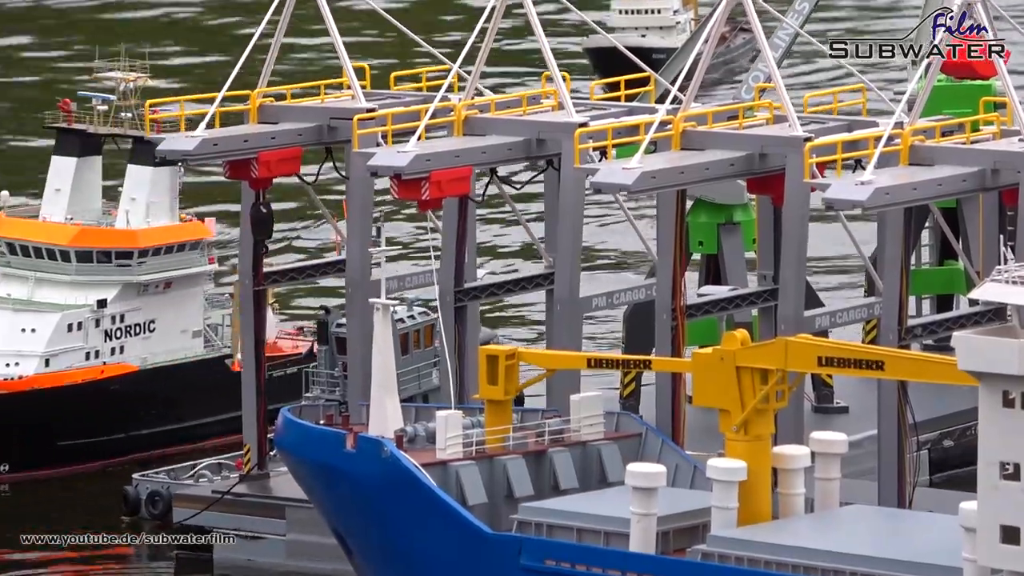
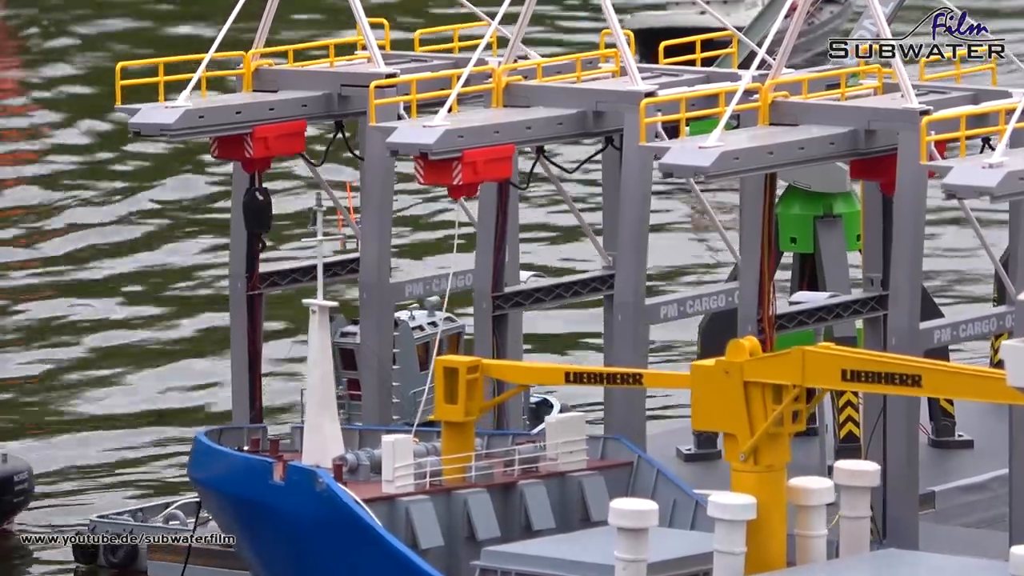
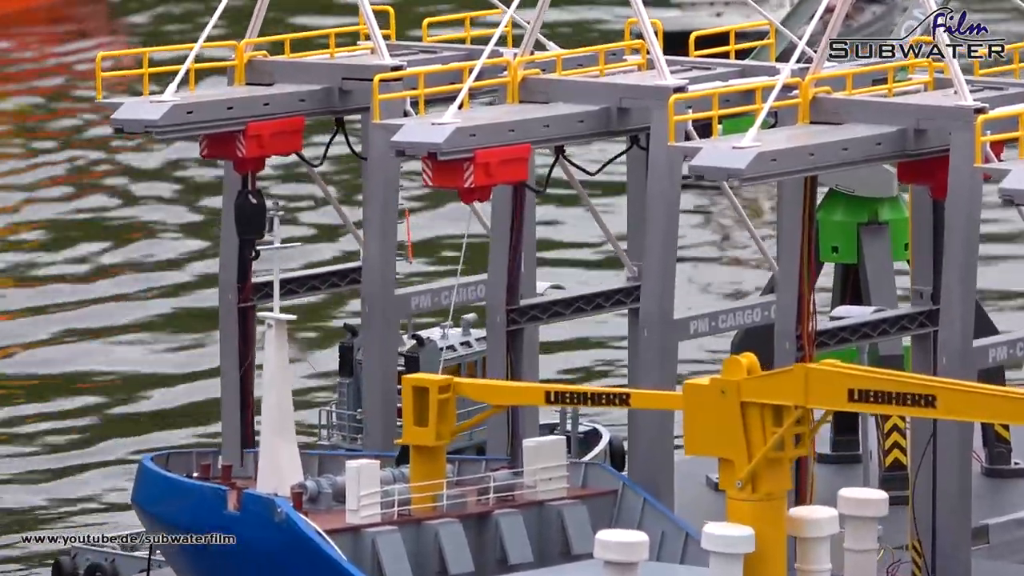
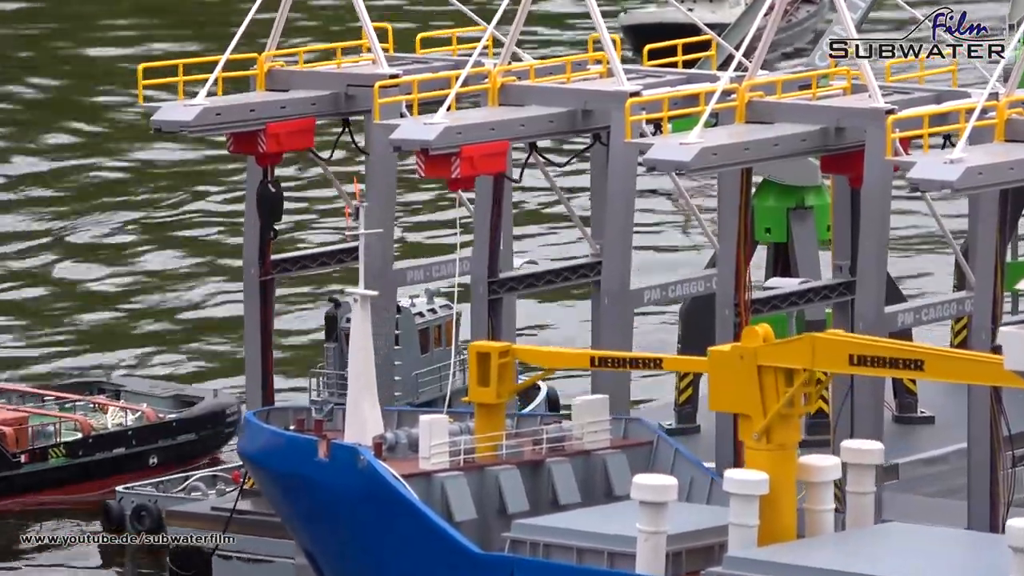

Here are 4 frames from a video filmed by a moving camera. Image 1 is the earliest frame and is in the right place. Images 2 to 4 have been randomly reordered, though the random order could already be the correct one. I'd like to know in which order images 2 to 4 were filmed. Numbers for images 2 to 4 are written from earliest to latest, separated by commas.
4, 2, 3
